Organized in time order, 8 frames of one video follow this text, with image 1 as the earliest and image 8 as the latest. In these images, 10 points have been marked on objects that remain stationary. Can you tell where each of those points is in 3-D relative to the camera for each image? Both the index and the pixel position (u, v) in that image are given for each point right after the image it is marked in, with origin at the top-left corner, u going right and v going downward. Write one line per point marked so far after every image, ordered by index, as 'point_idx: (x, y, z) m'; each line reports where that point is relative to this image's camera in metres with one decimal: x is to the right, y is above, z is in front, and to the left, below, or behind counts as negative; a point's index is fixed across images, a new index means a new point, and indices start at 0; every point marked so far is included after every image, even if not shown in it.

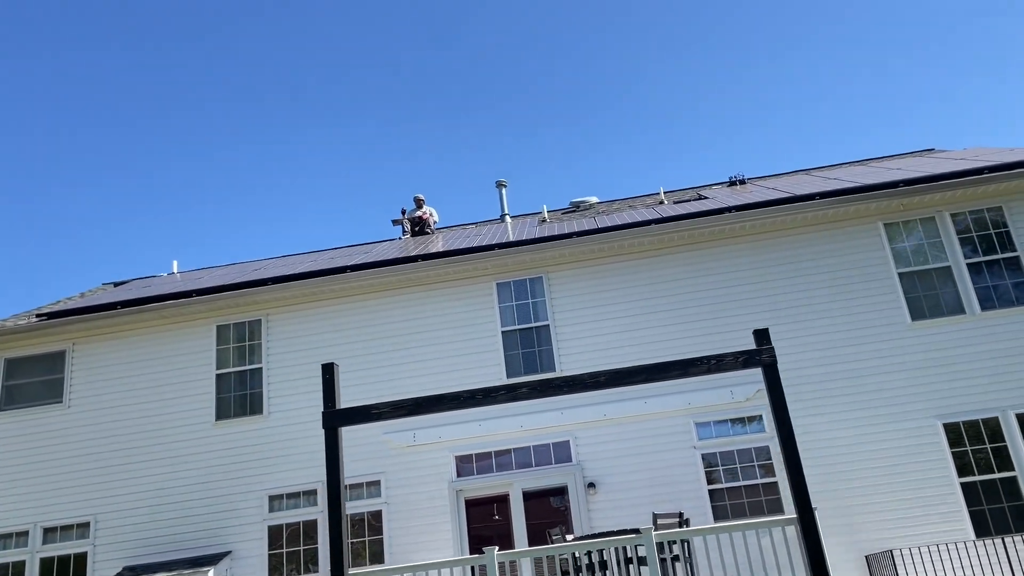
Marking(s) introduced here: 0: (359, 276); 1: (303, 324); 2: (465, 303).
0: (-2.1, +0.2, +11.3) m
1: (-2.9, -0.5, +11.6) m
2: (-0.6, -0.2, +11.4) m
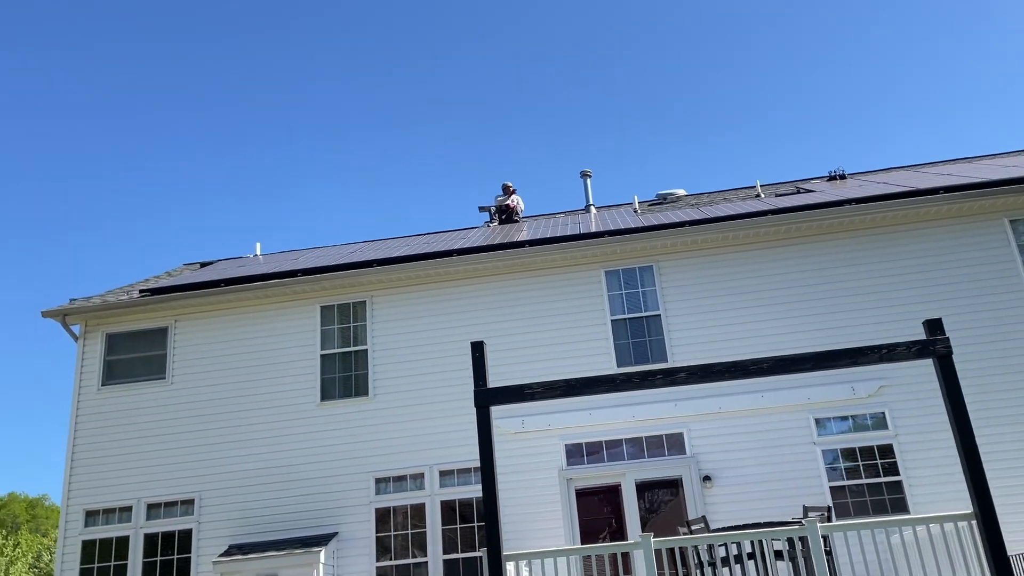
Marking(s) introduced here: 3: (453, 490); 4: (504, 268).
0: (-0.6, +0.4, +11.2) m
1: (-1.4, -0.3, +11.5) m
2: (+0.8, 0.0, +11.2) m
3: (-0.7, -2.6, +10.5) m
4: (-0.1, +0.3, +11.4) m
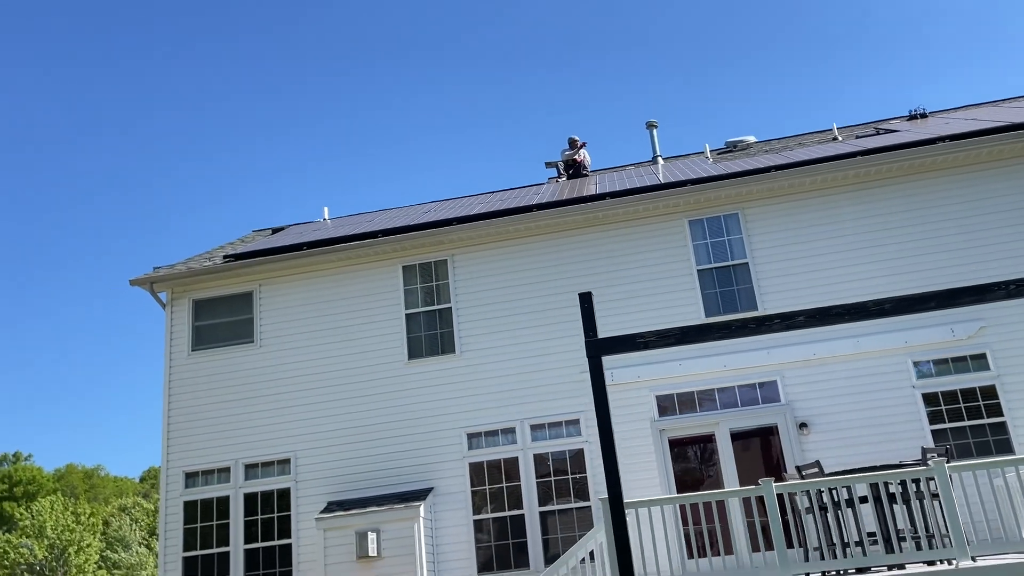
0: (+0.5, +1.0, +11.1) m
1: (-0.3, +0.3, +11.4) m
2: (+1.9, +0.6, +11.1) m
3: (+0.4, -2.0, +10.5) m
4: (+1.0, +0.9, +11.3) m
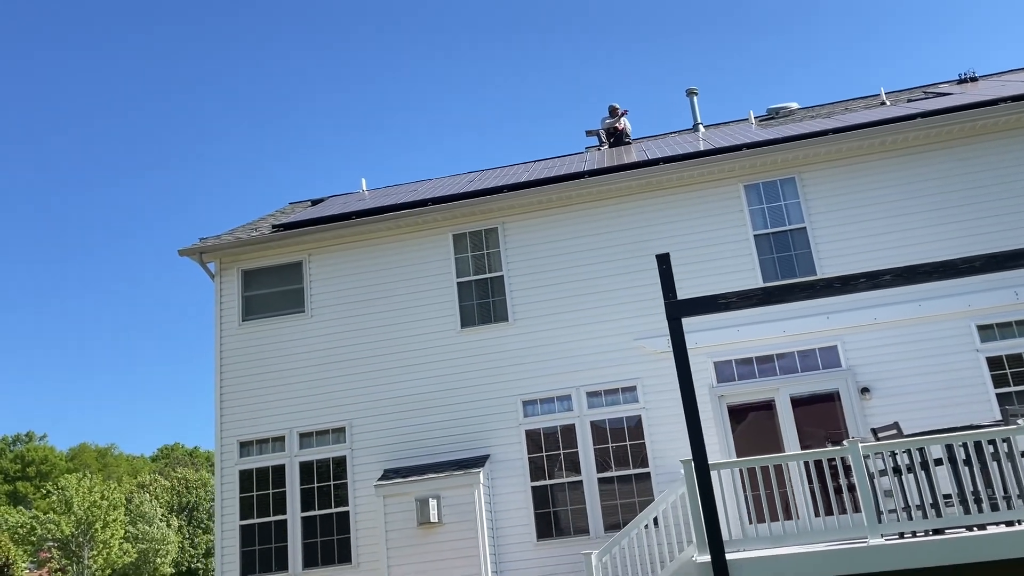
0: (+1.2, +1.4, +11.0) m
1: (+0.4, +0.8, +11.4) m
2: (+2.6, +1.1, +11.0) m
3: (+1.1, -1.6, +10.5) m
4: (+1.7, +1.4, +11.1) m
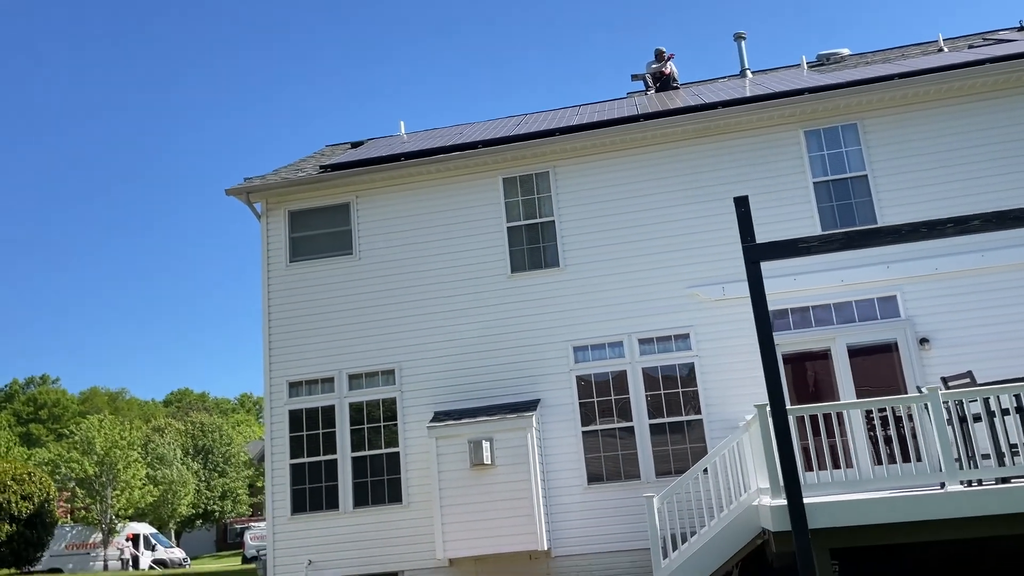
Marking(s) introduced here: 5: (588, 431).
0: (+1.9, +2.1, +10.7) m
1: (+1.1, +1.5, +11.2) m
2: (+3.4, +1.8, +10.7) m
3: (+1.8, -0.9, +10.4) m
4: (+2.4, +2.1, +10.9) m
5: (+0.9, -1.8, +10.4) m
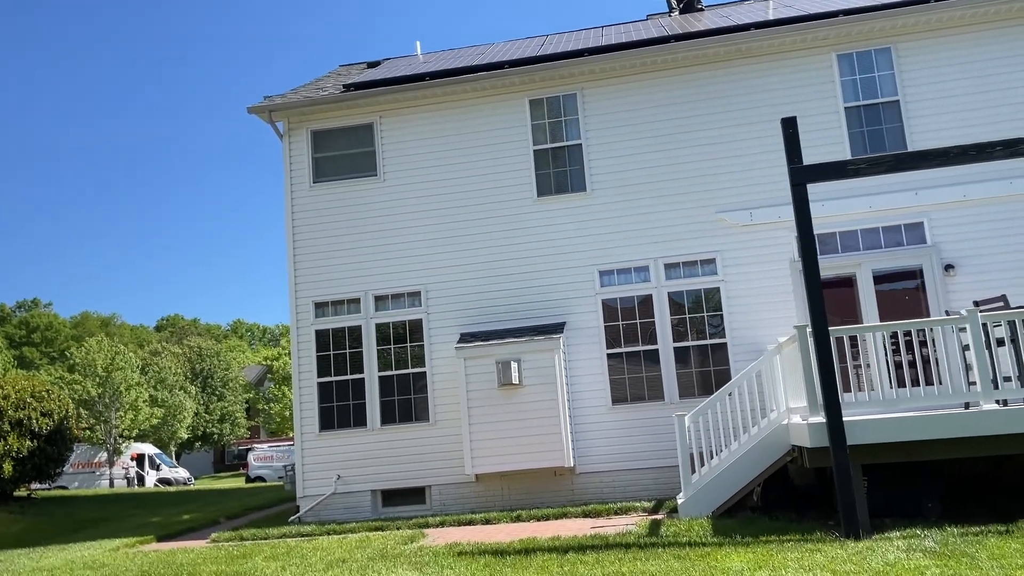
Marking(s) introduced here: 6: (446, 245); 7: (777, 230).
0: (+2.3, +3.1, +10.6) m
1: (+1.5, +2.6, +11.1) m
2: (+3.7, +2.7, +10.6) m
3: (+2.1, +0.1, +10.5) m
4: (+2.8, +3.1, +10.8) m
5: (+1.3, -0.8, +10.5) m
6: (-0.9, +0.6, +11.1) m
7: (+3.3, +0.7, +10.3) m
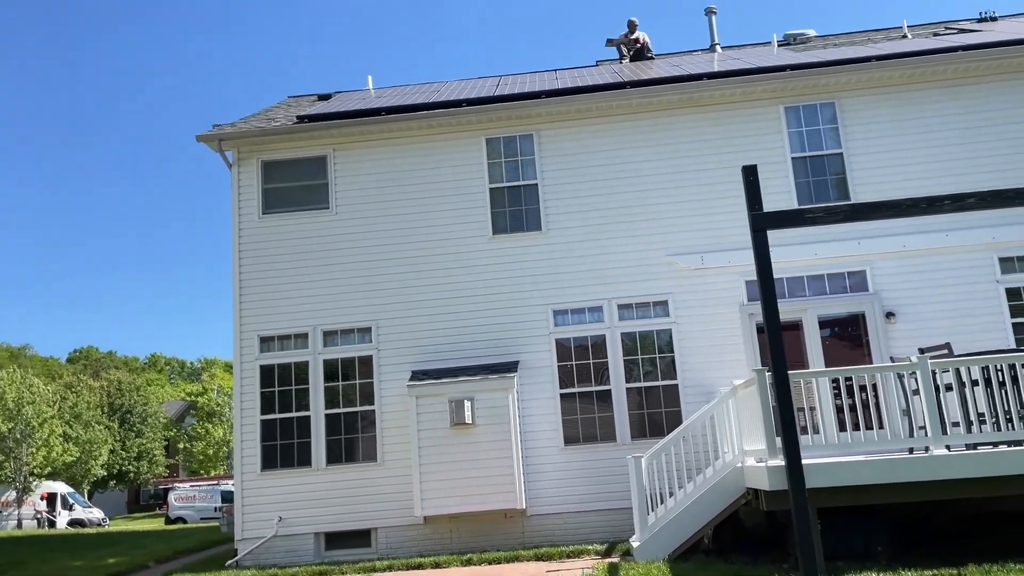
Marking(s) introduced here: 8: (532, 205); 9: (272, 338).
0: (+1.8, +2.6, +10.8) m
1: (+0.9, +2.0, +11.2) m
2: (+3.2, +2.2, +11.0) m
3: (+1.5, -0.4, +10.6) m
4: (+2.2, +2.5, +11.0) m
5: (+0.7, -1.3, +10.5) m
6: (-1.5, +0.1, +11.0) m
7: (+2.8, +0.2, +10.5) m
8: (+0.3, +1.1, +11.1) m
9: (-3.2, -0.7, +11.0) m
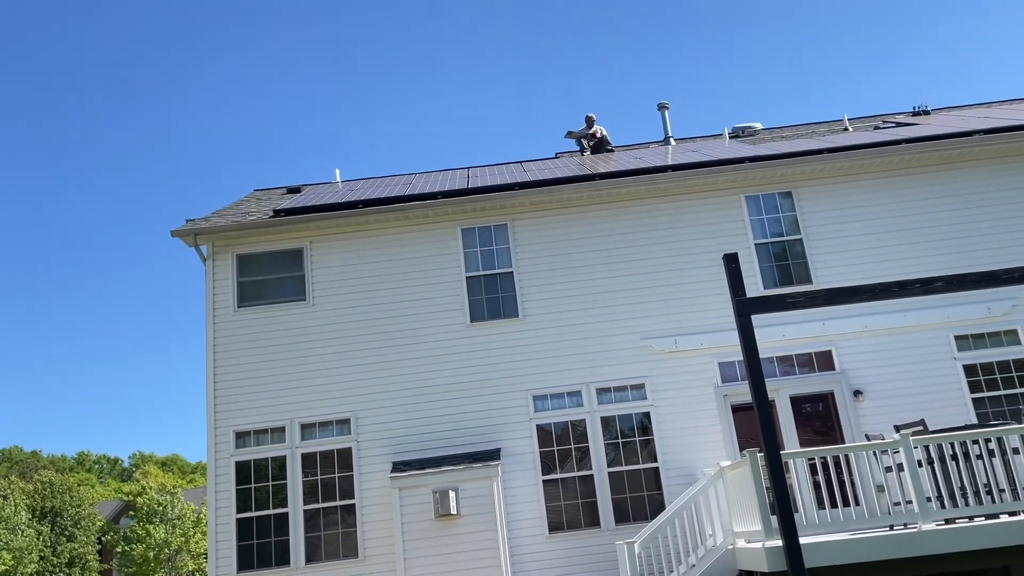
0: (+1.4, +1.4, +11.3) m
1: (+0.5, +0.8, +11.6) m
2: (+2.8, +1.0, +11.5) m
3: (+1.3, -1.5, +10.8) m
4: (+1.9, +1.3, +11.5) m
5: (+0.5, -2.4, +10.5) m
6: (-1.8, -1.1, +11.0) m
7: (+2.5, -0.9, +10.8) m
8: (-0.1, -0.1, +11.3) m
9: (-3.5, -1.9, +10.8) m
